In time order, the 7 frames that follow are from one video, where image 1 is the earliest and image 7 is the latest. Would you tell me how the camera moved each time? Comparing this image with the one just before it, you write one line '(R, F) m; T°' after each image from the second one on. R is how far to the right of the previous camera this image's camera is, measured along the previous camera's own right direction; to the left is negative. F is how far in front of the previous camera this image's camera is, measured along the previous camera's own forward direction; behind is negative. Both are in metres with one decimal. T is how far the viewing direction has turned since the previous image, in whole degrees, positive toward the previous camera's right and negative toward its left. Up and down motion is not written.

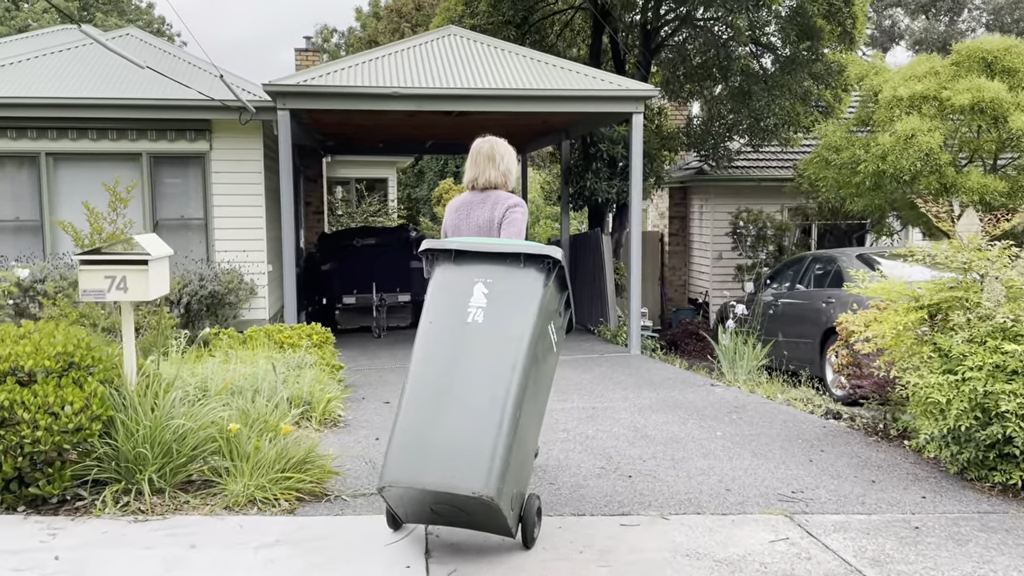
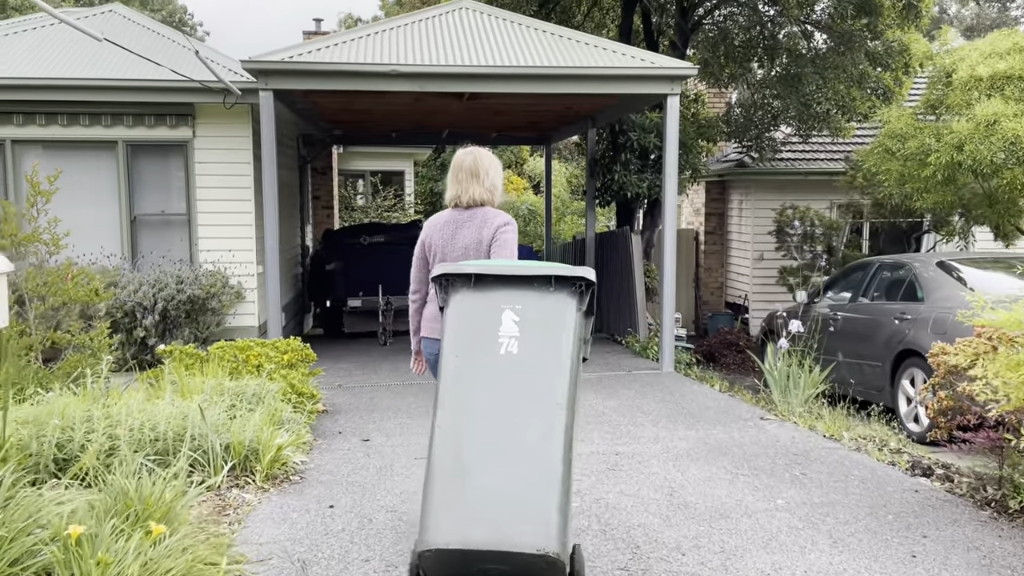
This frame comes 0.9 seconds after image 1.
(+0.1, +1.1) m; -2°
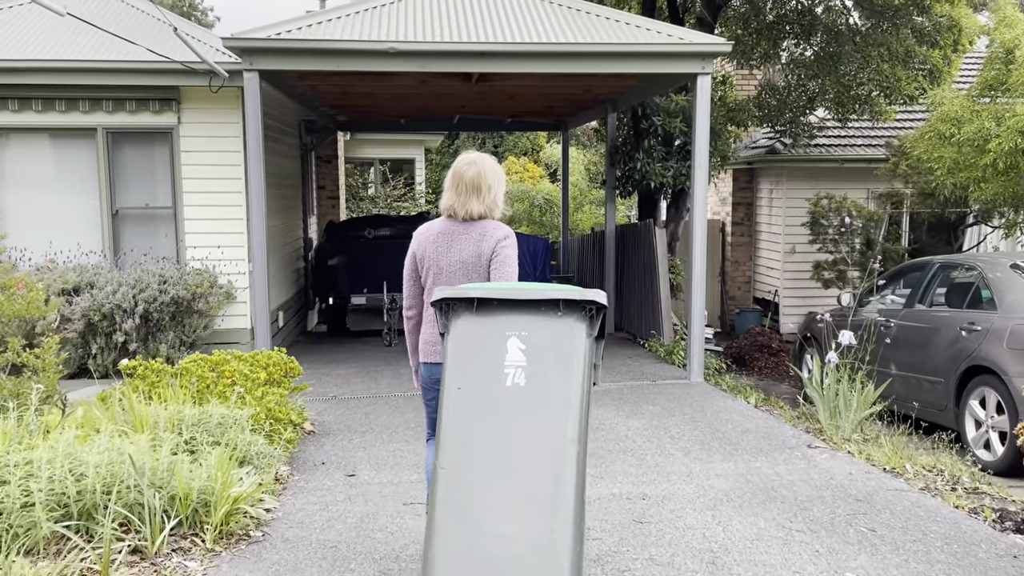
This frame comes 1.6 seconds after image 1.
(+0.1, +0.7) m; -1°
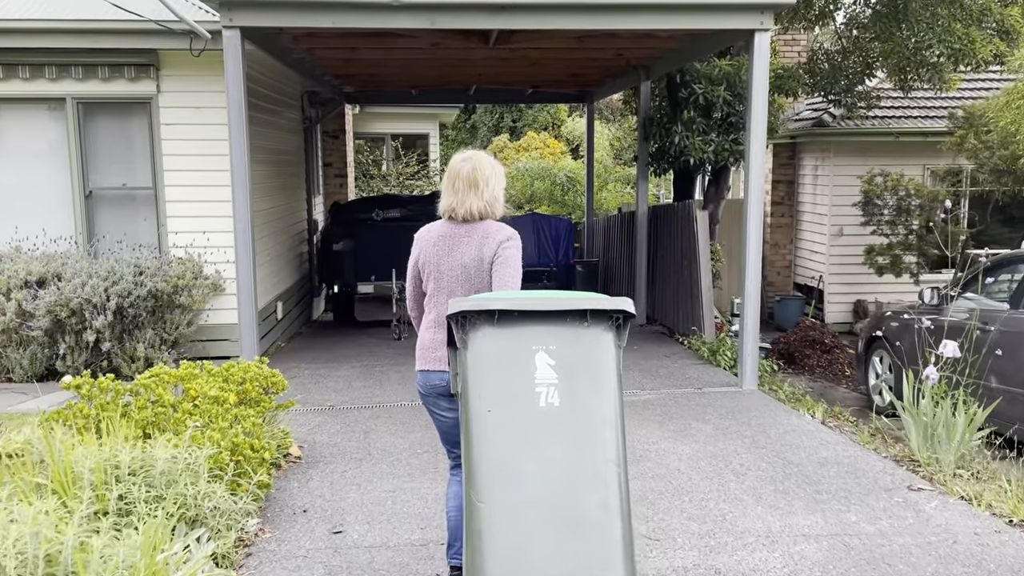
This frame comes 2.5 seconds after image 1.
(0.0, +1.0) m; -1°
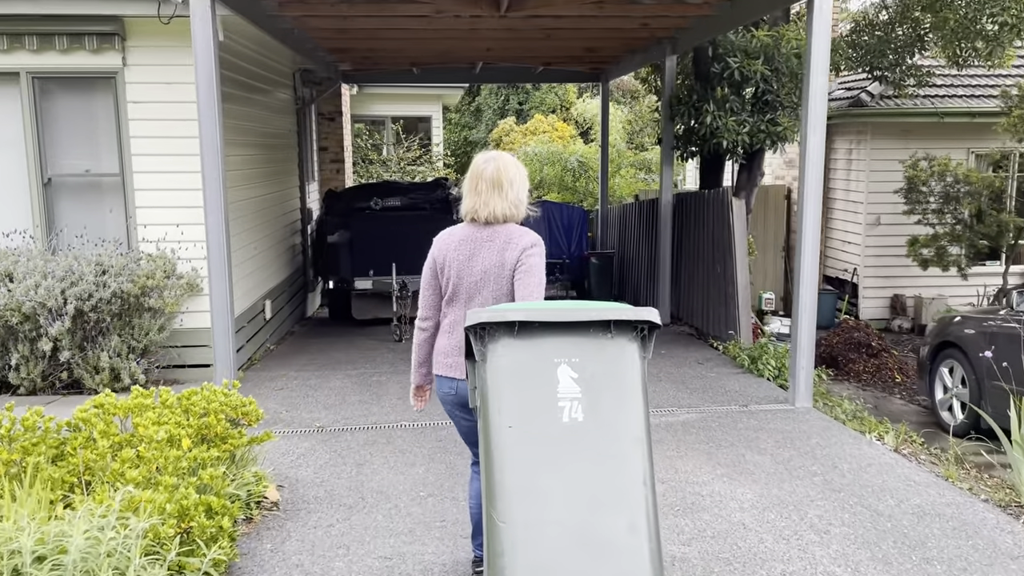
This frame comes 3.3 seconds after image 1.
(-0.1, +0.8) m; 0°
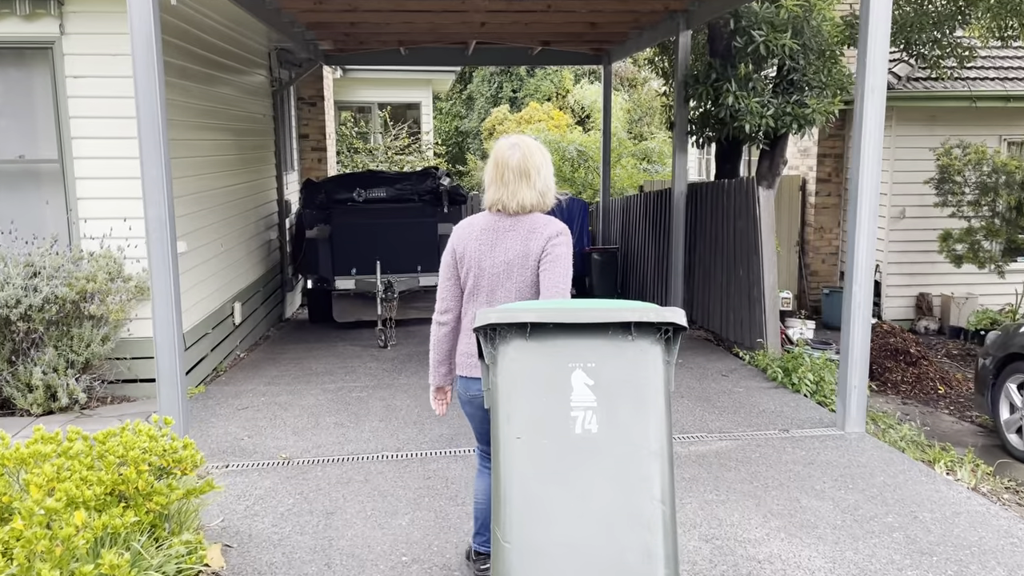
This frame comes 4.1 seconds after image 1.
(-0.1, +0.8) m; +1°
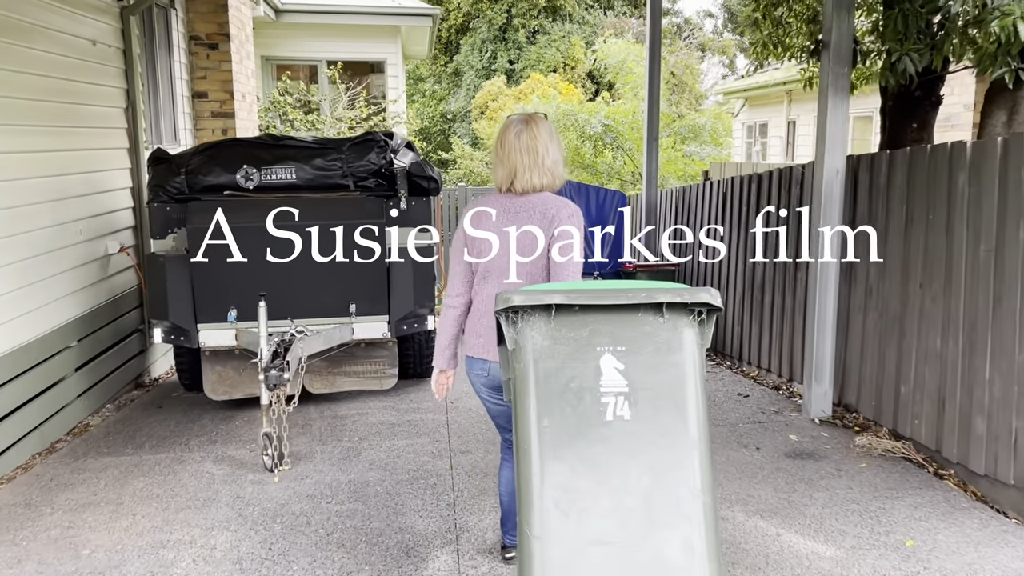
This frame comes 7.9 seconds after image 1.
(-0.1, +3.7) m; +1°
